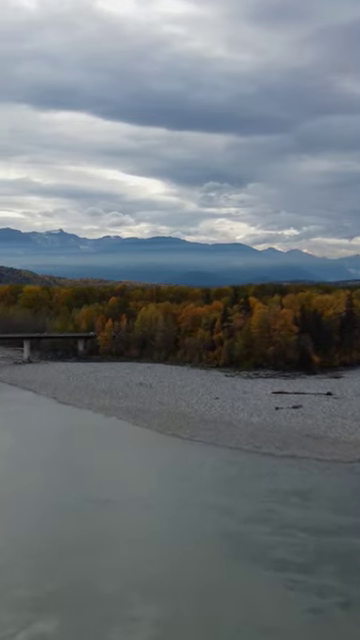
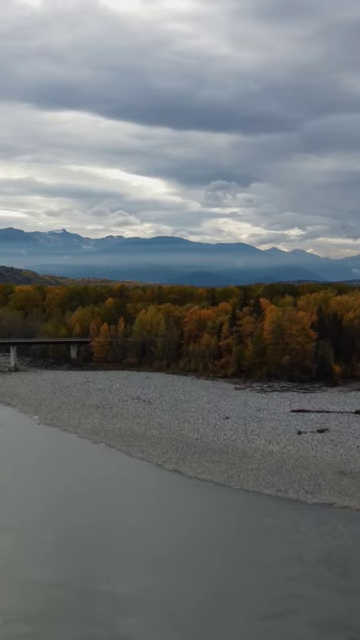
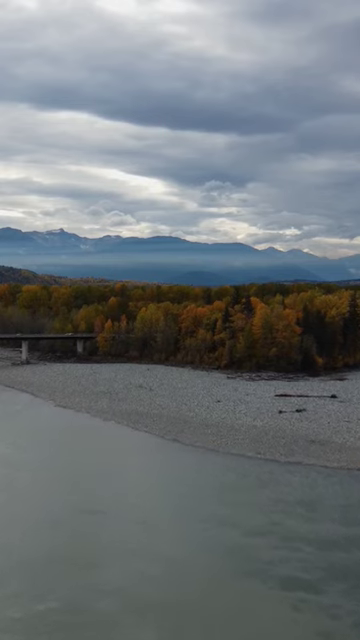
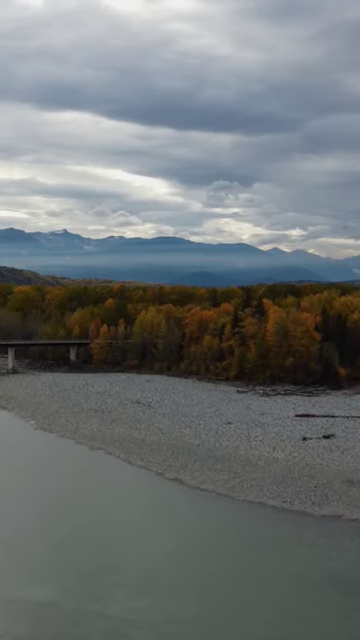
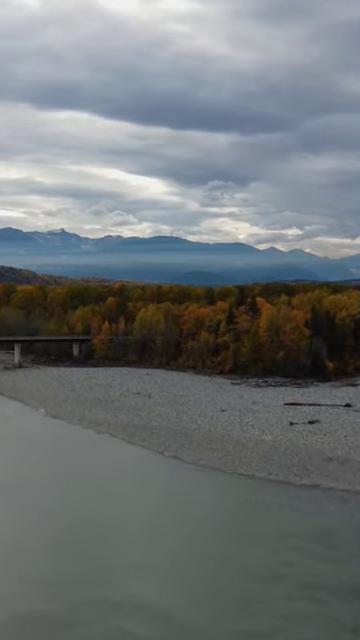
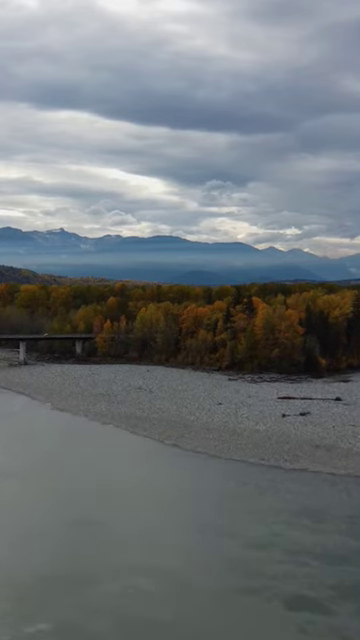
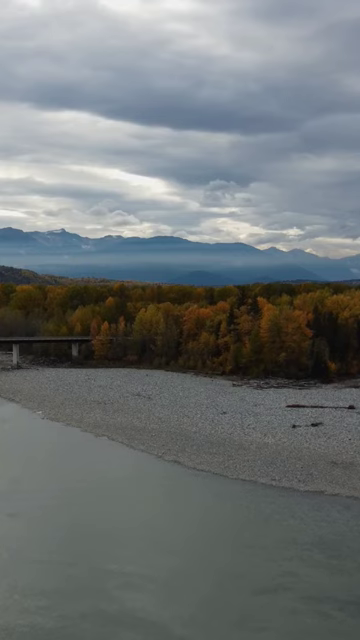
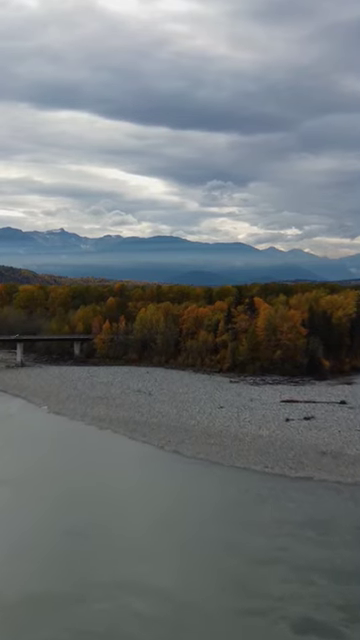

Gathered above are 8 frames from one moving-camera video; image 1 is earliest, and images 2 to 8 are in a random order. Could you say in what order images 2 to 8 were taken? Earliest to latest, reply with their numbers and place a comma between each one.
3, 6, 8, 5, 7, 2, 4
